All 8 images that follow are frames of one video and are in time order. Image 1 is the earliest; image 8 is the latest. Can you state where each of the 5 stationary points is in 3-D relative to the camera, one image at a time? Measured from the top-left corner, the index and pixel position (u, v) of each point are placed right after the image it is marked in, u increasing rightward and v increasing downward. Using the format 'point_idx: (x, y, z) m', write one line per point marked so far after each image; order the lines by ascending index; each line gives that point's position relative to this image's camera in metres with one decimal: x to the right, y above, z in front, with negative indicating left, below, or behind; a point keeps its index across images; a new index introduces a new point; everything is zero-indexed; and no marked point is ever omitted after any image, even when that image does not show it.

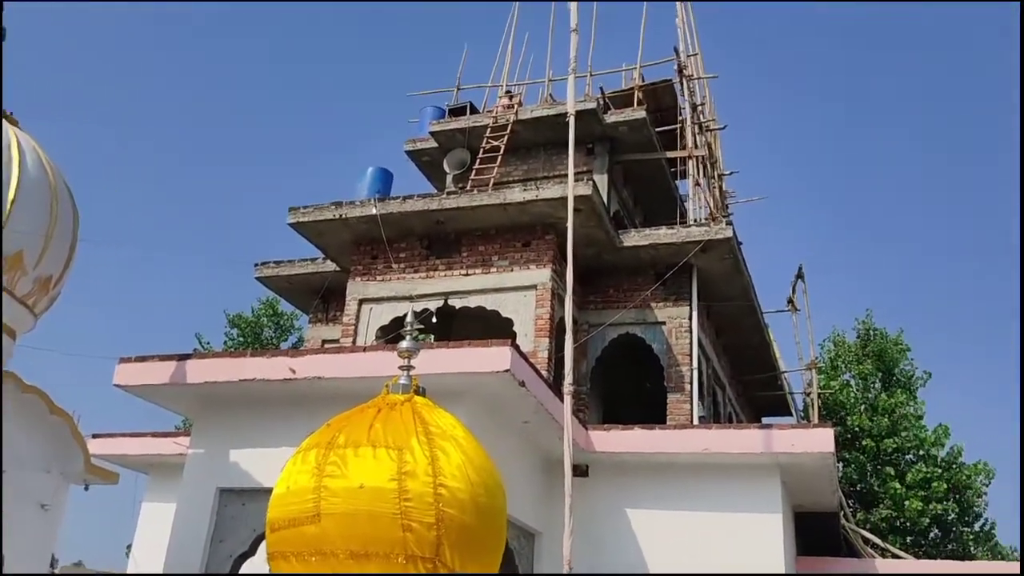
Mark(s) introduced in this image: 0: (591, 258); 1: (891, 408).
0: (+1.2, +0.4, +12.7) m
1: (+8.8, -2.7, +19.6) m
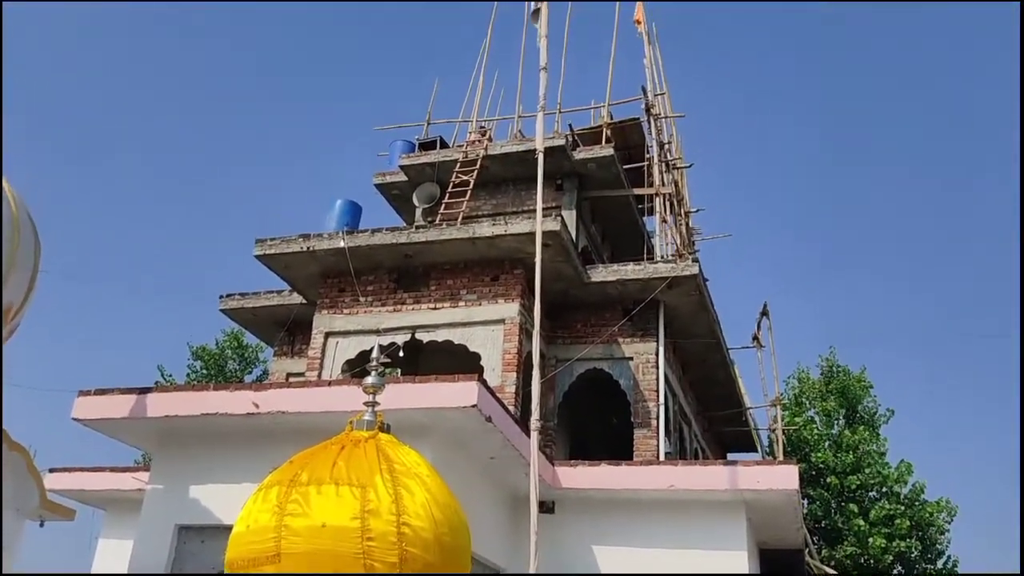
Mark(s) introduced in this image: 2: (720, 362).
0: (+0.7, -0.1, +12.8) m
1: (+8.1, -3.5, +19.8) m
2: (+3.3, -1.2, +13.5) m
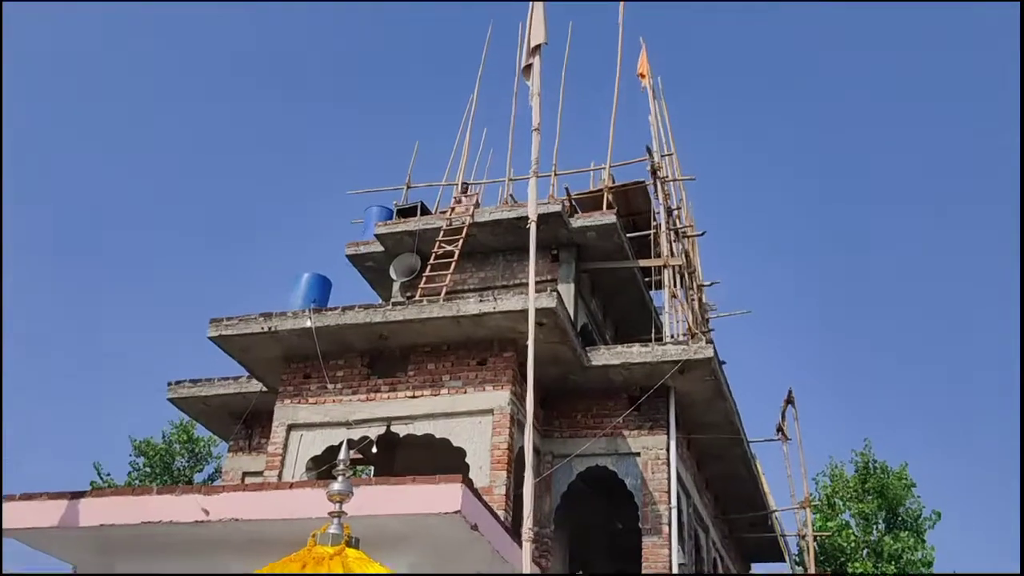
0: (+0.6, -1.2, +11.2) m
1: (+7.9, -5.1, +18.0) m
2: (+3.2, -2.3, +11.9) m
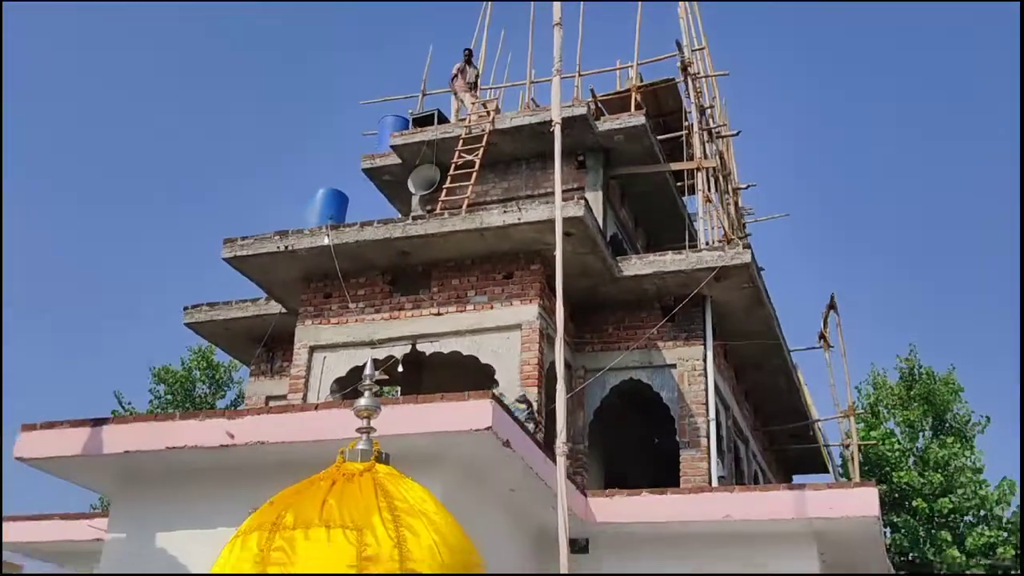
0: (+0.9, 0.0, +10.7) m
1: (+8.5, -3.2, +17.7) m
2: (+3.6, -1.0, +11.4) m
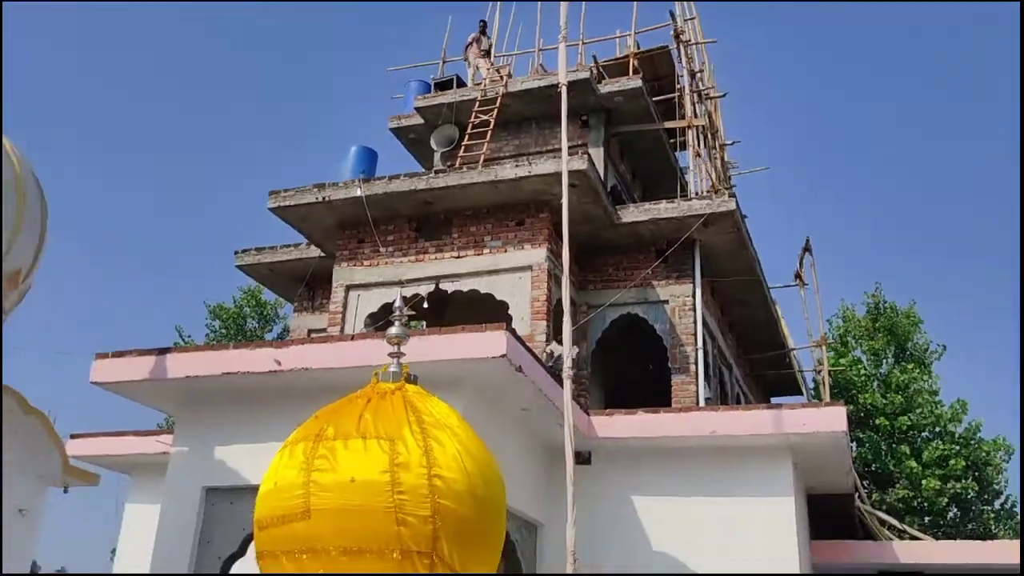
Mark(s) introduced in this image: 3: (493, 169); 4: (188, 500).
0: (+1.1, +0.7, +12.1) m
1: (+8.8, -2.1, +19.1) m
2: (+3.7, -0.2, +12.8) m
3: (-0.3, +1.6, +11.6) m
4: (-4.2, -2.8, +11.2) m
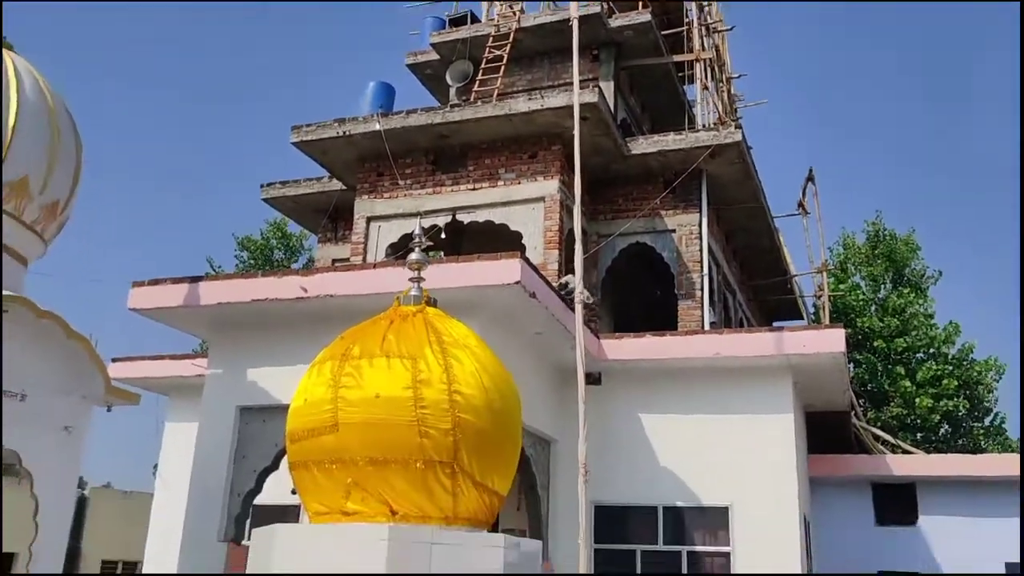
0: (+1.3, +1.8, +12.6) m
1: (+9.1, -0.5, +19.6) m
2: (+3.9, +0.9, +13.3) m
3: (-0.1, +2.6, +12.0) m
4: (-4.0, -1.8, +12.0) m
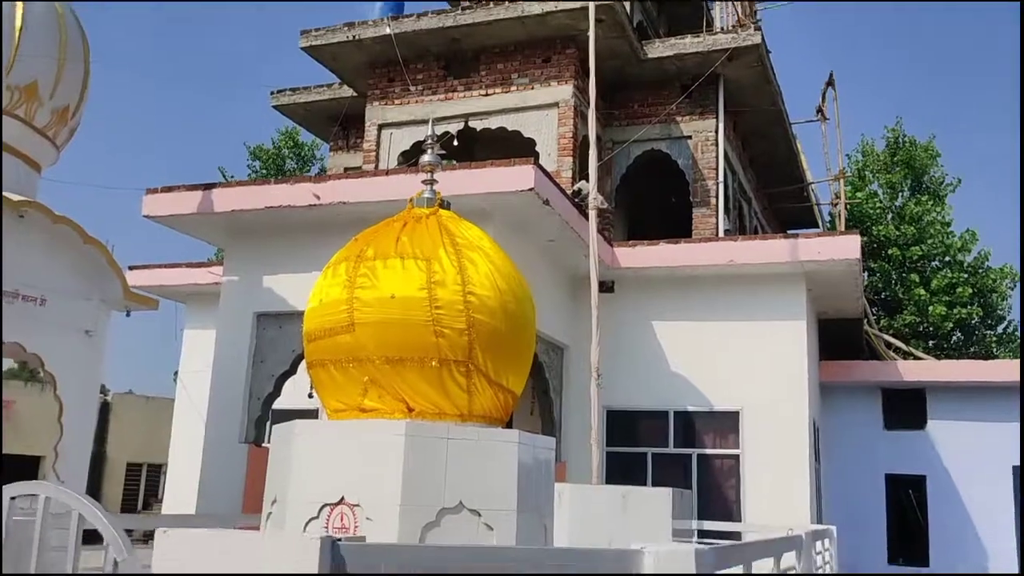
0: (+1.5, +3.1, +12.4) m
1: (+9.4, +1.4, +19.5) m
2: (+4.2, +2.3, +13.1) m
3: (+0.1, +3.9, +11.7) m
4: (-3.8, -0.5, +12.1) m
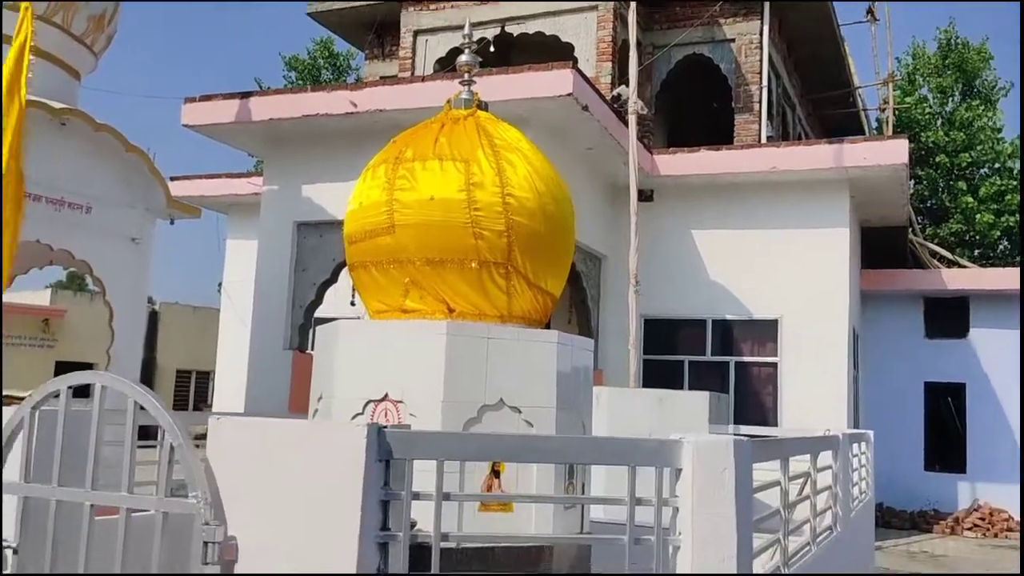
0: (+2.0, +4.4, +12.0) m
1: (+10.2, +3.3, +18.9) m
2: (+4.7, +3.6, +12.7) m
3: (+0.6, +5.1, +11.4) m
4: (-3.3, +0.8, +12.3) m
